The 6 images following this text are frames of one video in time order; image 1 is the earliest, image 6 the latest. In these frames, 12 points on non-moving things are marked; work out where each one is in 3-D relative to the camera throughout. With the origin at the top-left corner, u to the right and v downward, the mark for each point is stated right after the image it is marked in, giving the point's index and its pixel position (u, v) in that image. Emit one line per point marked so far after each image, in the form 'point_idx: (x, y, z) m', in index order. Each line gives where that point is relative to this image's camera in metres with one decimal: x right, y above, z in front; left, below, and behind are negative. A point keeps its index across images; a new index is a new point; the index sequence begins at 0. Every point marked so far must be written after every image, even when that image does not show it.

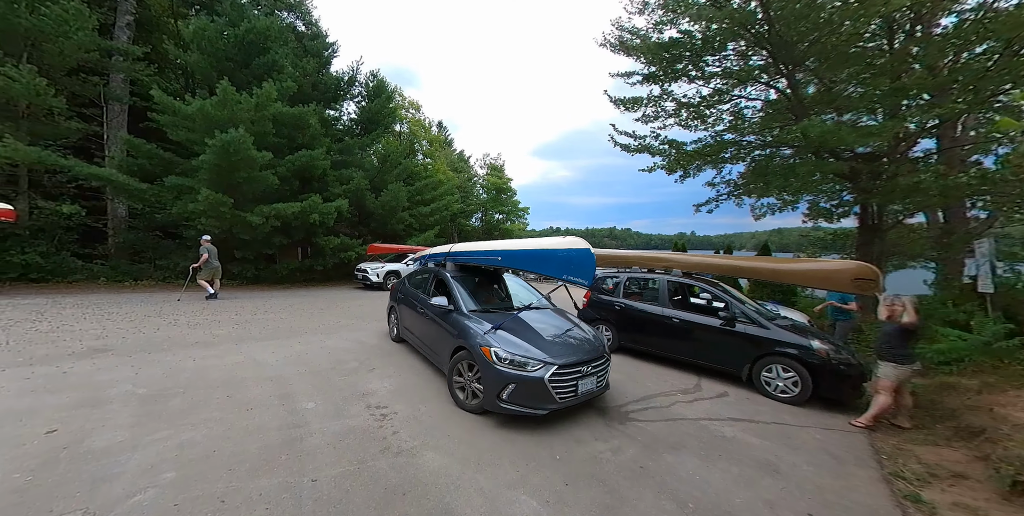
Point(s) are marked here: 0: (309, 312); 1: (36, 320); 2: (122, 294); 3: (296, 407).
0: (-5.3, -1.5, +8.1) m
1: (-11.0, -1.5, +7.0) m
2: (-13.8, -1.3, +10.9) m
3: (-2.1, -1.4, +2.9) m
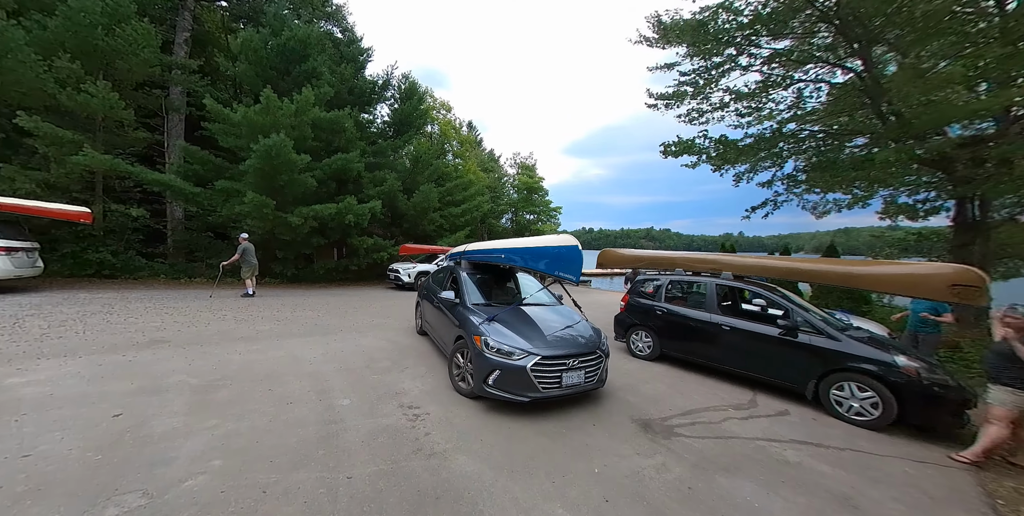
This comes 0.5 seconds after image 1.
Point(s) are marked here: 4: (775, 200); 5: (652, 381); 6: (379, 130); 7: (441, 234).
0: (-4.6, -1.4, +8.3) m
1: (-10.4, -1.4, +7.8) m
2: (-12.8, -1.3, +11.9) m
3: (-1.7, -1.4, +3.0) m
4: (+7.9, +1.9, +9.1) m
5: (+2.0, -1.7, +4.3) m
6: (-7.9, +7.7, +18.6) m
7: (-4.3, +1.5, +19.4) m
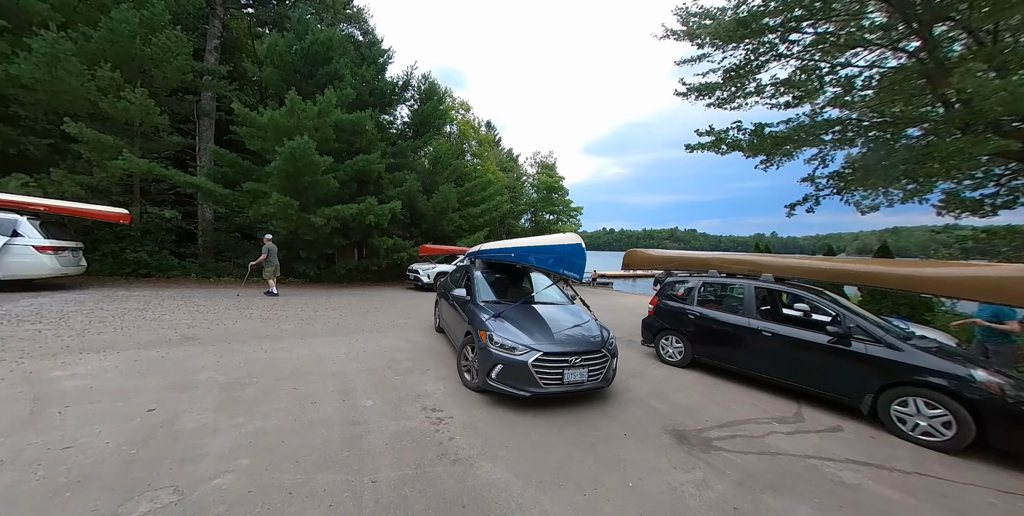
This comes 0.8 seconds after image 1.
0: (-4.1, -1.5, +8.5) m
1: (-9.9, -1.4, +8.2) m
2: (-12.2, -1.2, +12.3) m
3: (-1.5, -1.4, +3.0) m
4: (+8.4, +1.8, +8.6) m
5: (+2.3, -1.8, +4.1) m
6: (-6.9, +7.7, +18.8) m
7: (-3.3, +1.4, +19.5) m
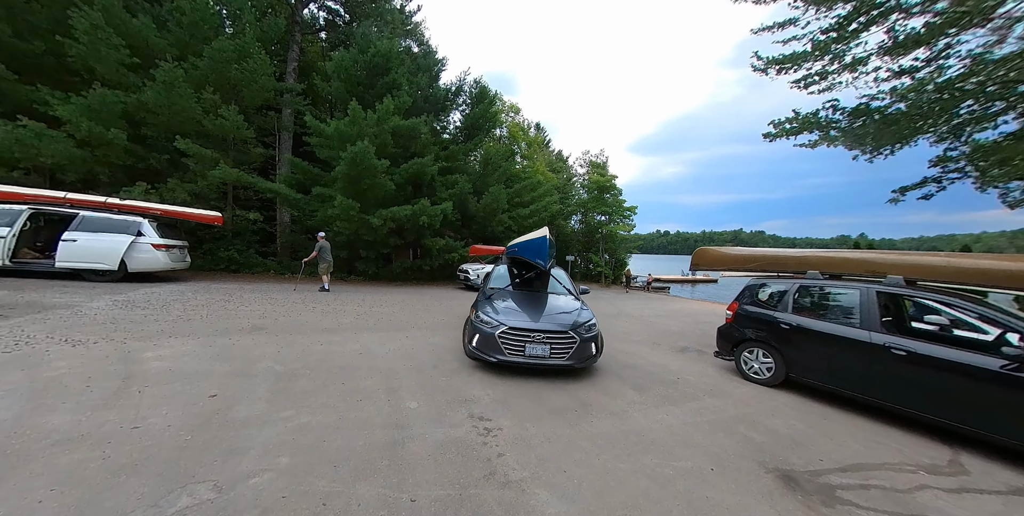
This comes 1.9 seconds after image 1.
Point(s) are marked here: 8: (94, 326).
0: (-2.8, -1.4, +8.6) m
1: (-8.6, -1.3, +9.1) m
2: (-10.2, -1.1, +13.6) m
3: (-1.0, -1.3, +2.8) m
4: (+9.7, +1.8, +6.9) m
5: (+2.9, -1.7, +3.4) m
6: (-3.9, +7.7, +19.3) m
7: (-0.4, +1.5, +19.4) m
8: (-8.1, -1.3, +5.9) m
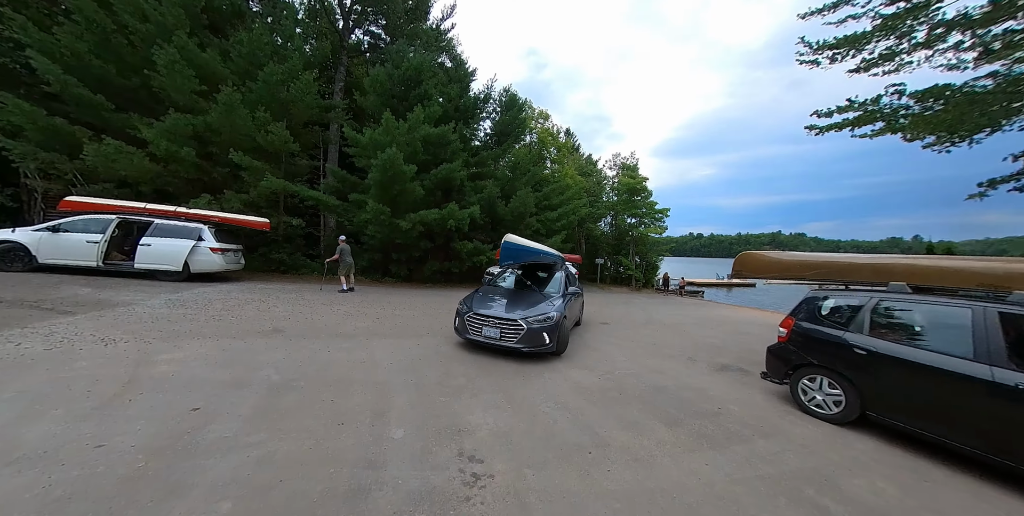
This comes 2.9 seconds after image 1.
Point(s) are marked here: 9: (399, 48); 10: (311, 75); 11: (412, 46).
0: (-2.1, -1.4, +8.3) m
1: (-7.8, -1.3, +9.5) m
2: (-8.9, -1.2, +14.1) m
3: (-1.0, -1.4, +2.4) m
4: (+10.1, +1.7, +5.3) m
5: (+3.0, -1.8, +2.5) m
6: (-2.1, +7.6, +19.2) m
7: (+1.4, +1.3, +18.8) m
8: (-7.7, -1.4, +6.2) m
9: (-6.7, +12.5, +17.4) m
10: (-11.0, +10.1, +16.2) m
11: (-6.2, +13.1, +18.5) m
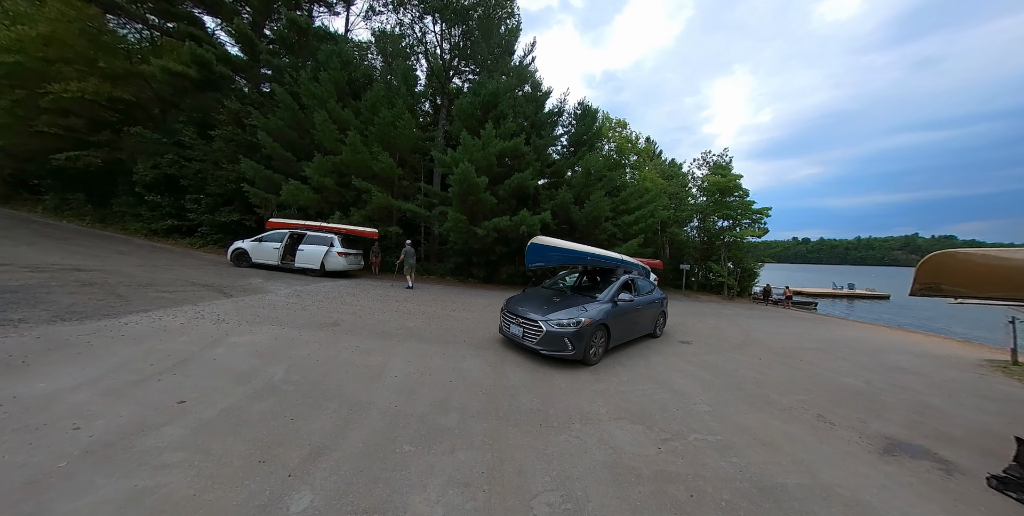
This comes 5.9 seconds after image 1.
0: (-0.4, -1.5, +7.7) m
1: (-5.4, -1.3, +10.6) m
2: (-5.1, -1.3, +15.4) m
3: (-1.2, -1.3, +1.7) m
4: (+10.3, +1.5, +1.1) m
5: (+2.6, -1.8, +0.6) m
6: (+3.3, +7.2, +18.2) m
7: (+6.3, +0.8, +16.6) m
8: (-6.4, -1.3, +7.4) m
9: (-1.5, +12.3, +18.1) m
10: (-6.1, +10.0, +18.3) m
11: (-0.7, +12.8, +18.9) m
